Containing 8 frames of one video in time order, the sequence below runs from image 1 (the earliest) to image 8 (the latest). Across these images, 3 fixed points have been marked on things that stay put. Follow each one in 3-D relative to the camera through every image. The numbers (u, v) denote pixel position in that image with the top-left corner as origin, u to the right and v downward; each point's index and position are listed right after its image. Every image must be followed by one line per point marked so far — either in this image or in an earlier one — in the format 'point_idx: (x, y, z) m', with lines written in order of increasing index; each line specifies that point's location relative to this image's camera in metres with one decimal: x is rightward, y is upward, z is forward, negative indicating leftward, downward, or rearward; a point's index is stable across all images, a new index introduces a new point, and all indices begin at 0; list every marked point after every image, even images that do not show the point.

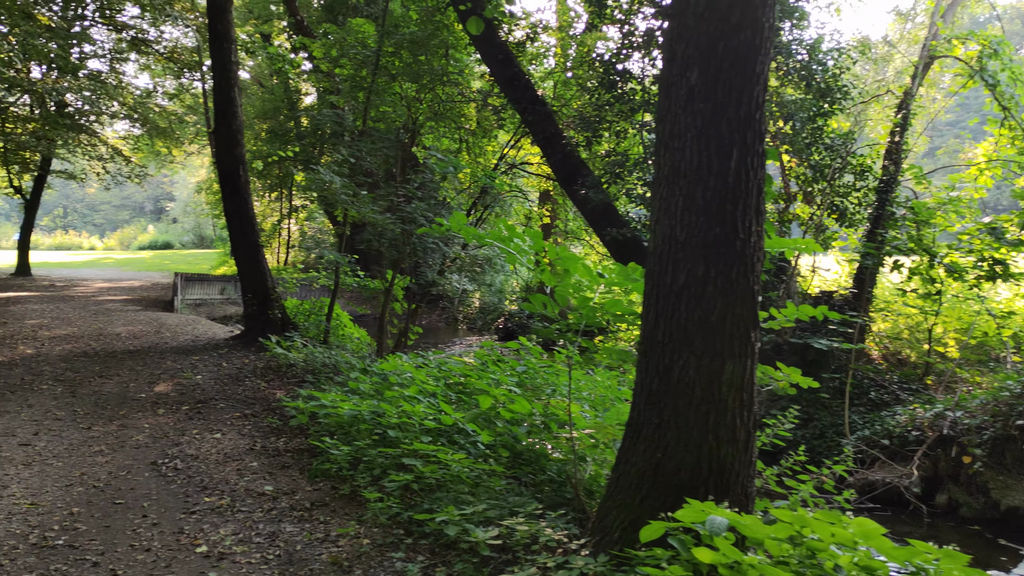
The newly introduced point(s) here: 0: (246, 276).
0: (-2.4, +0.1, +7.8) m
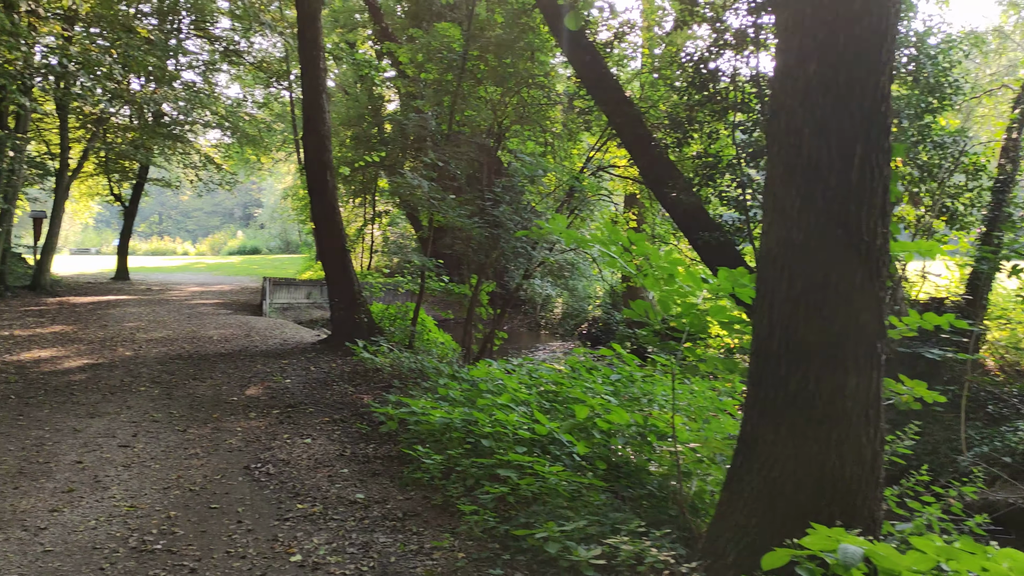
0: (-1.6, +0.1, +7.9) m
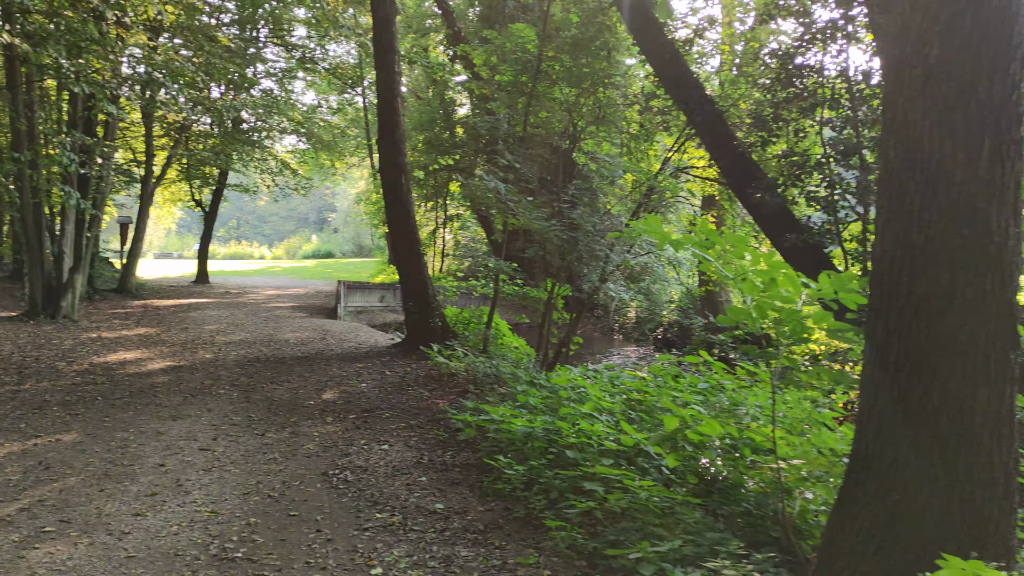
0: (-0.9, 0.0, +7.8) m
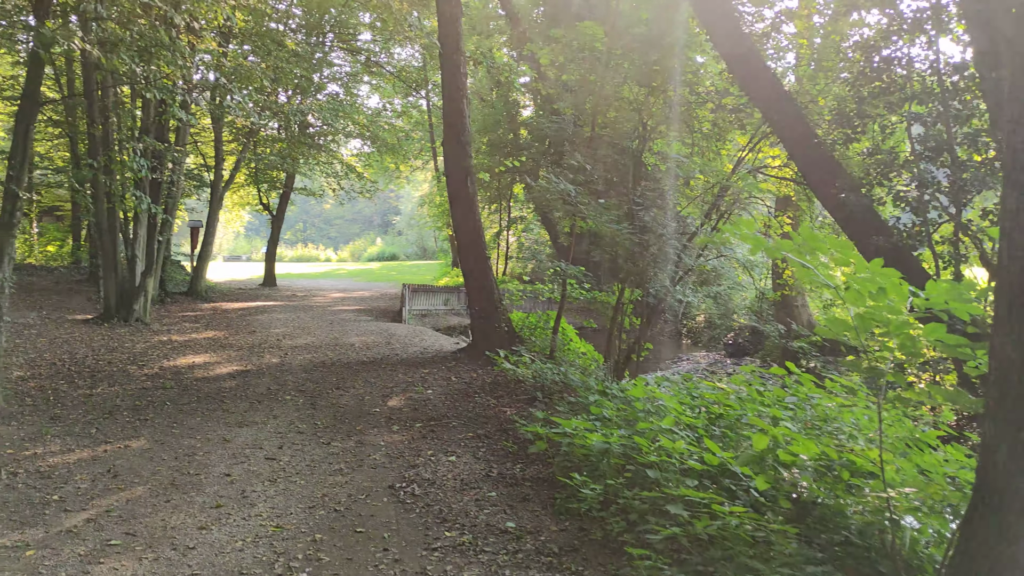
0: (-0.3, 0.0, +7.7) m
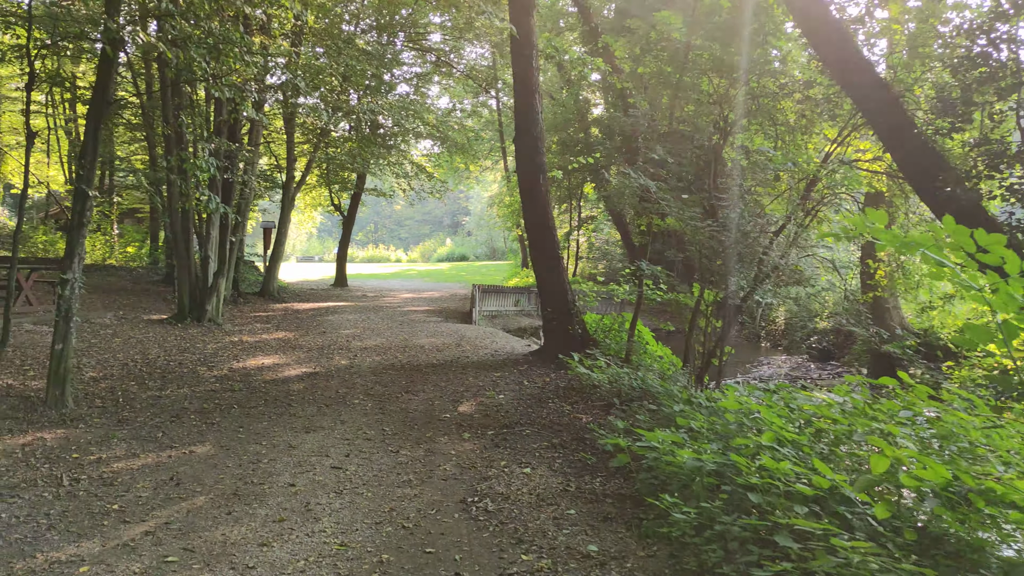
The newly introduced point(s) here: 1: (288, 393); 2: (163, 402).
0: (+0.3, 0.0, +7.5) m
1: (-1.5, -0.7, +5.7) m
2: (-2.1, -0.7, +5.3) m
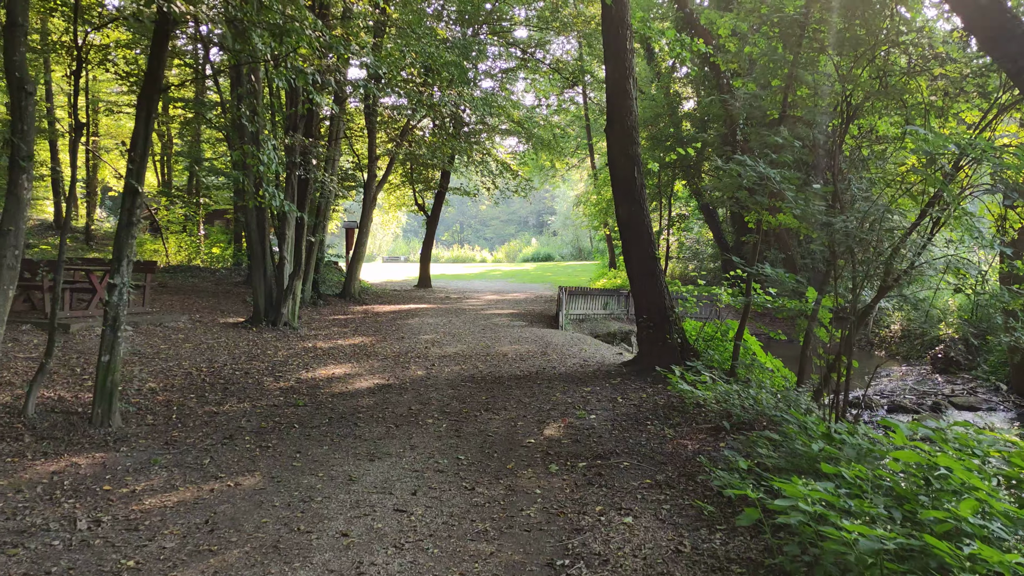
0: (+1.0, 0.0, +6.7) m
1: (-0.9, -0.7, +5.2) m
2: (-1.6, -0.7, +4.8) m
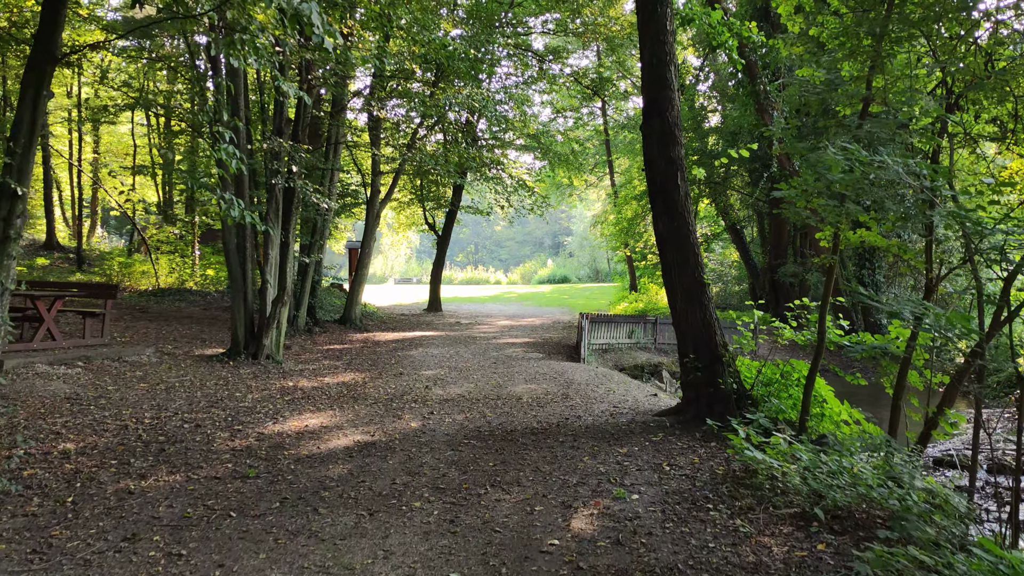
0: (+1.1, -0.2, +5.5) m
1: (-0.9, -0.9, +3.9) m
2: (-1.6, -0.9, +3.5) m
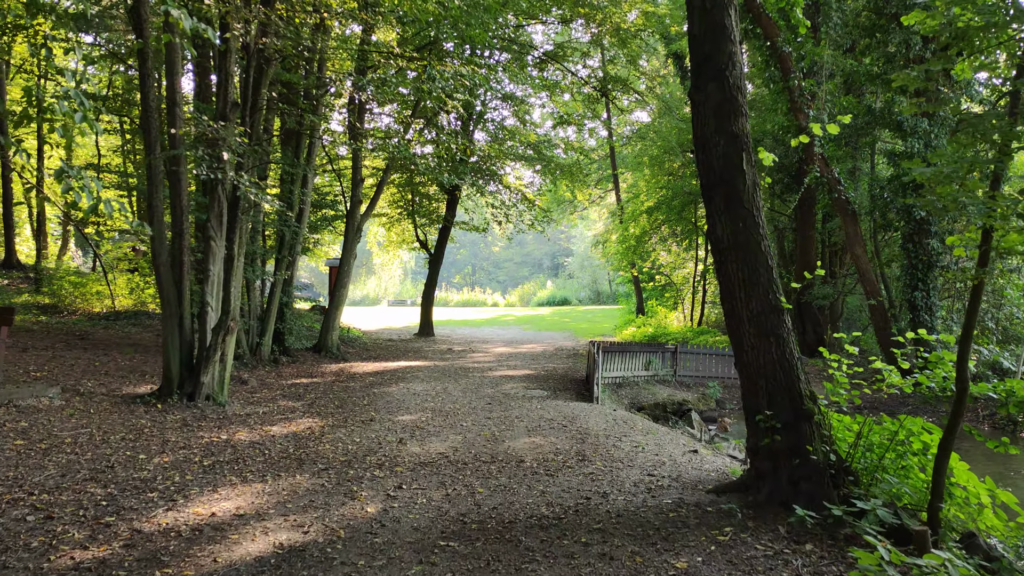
0: (+1.1, -0.4, +3.9) m
1: (-0.9, -1.0, +2.3) m
2: (-1.6, -0.9, +1.9) m
